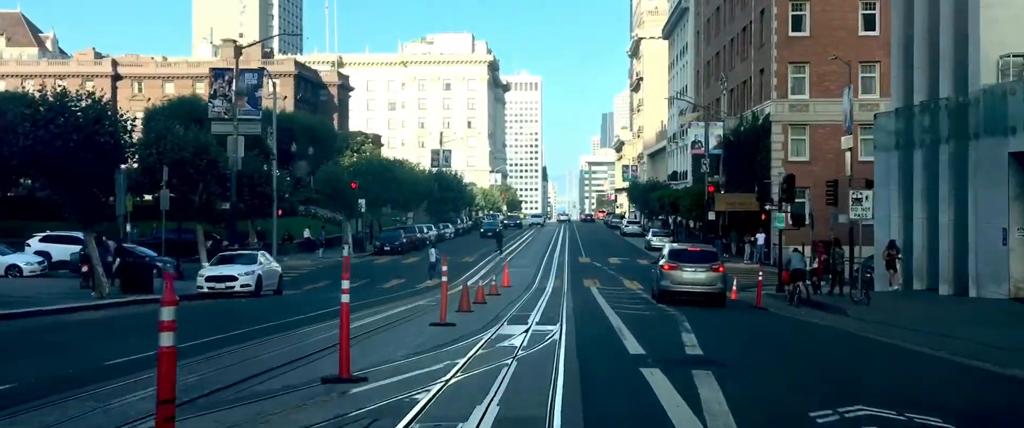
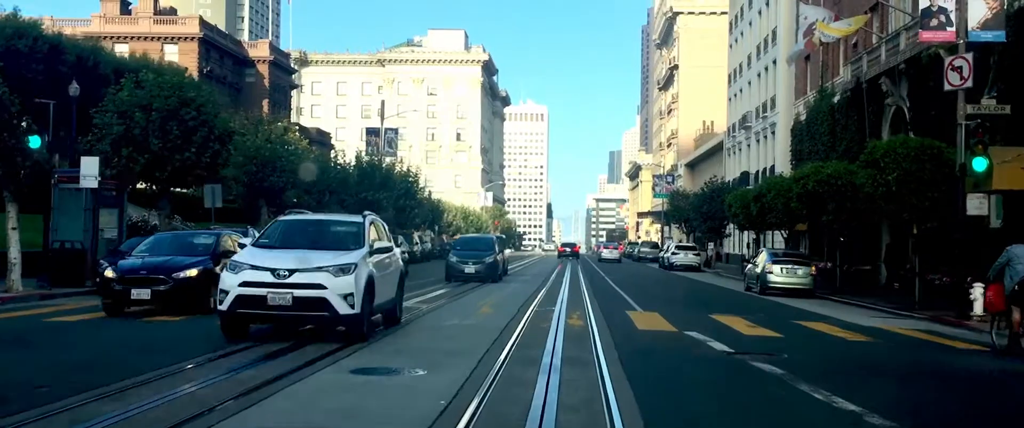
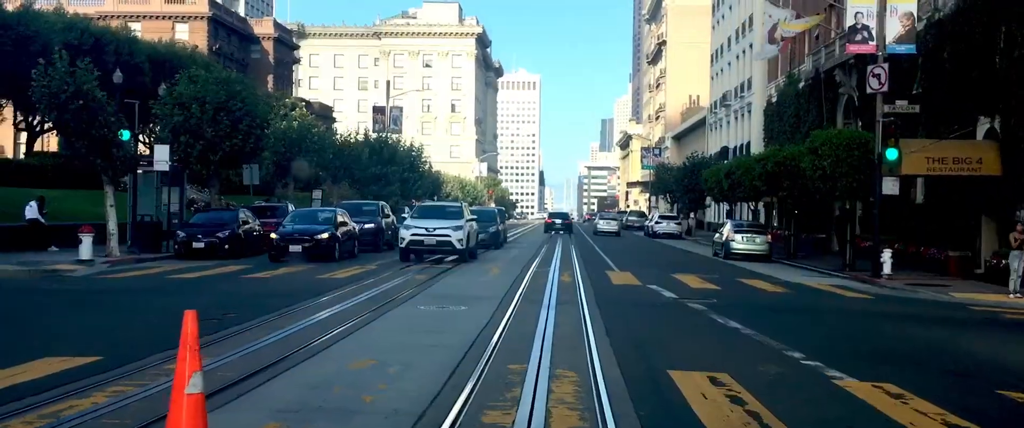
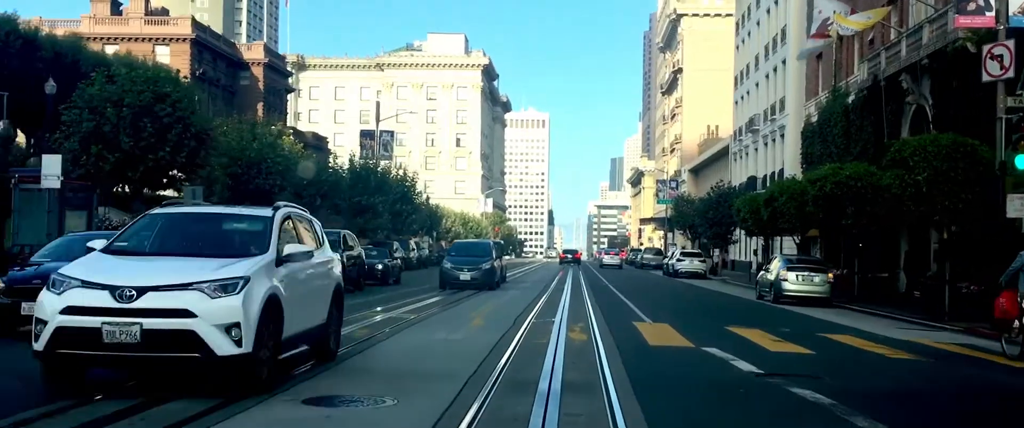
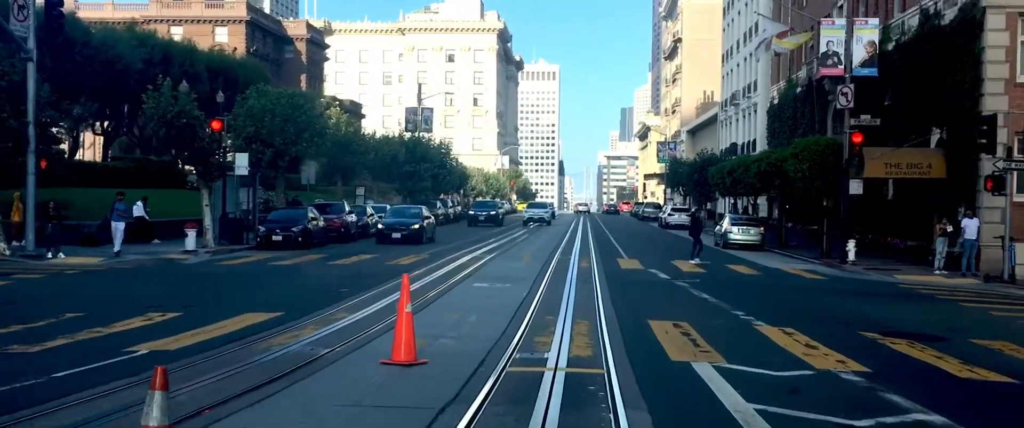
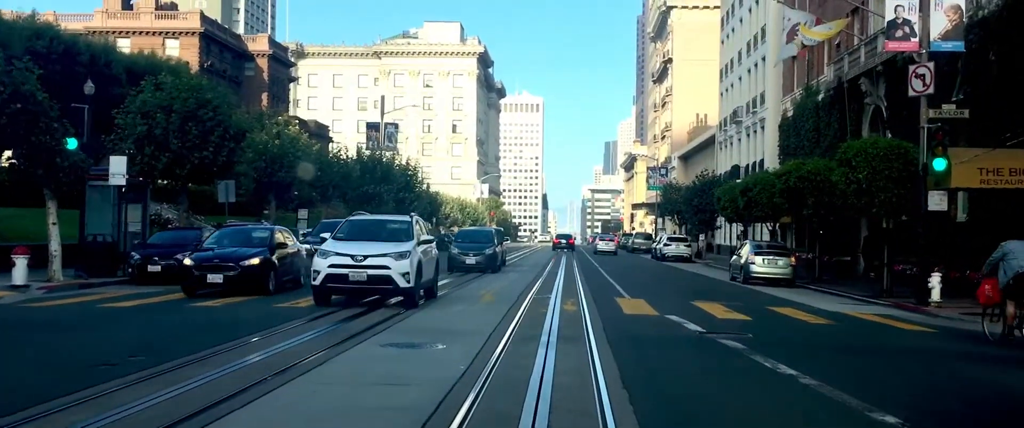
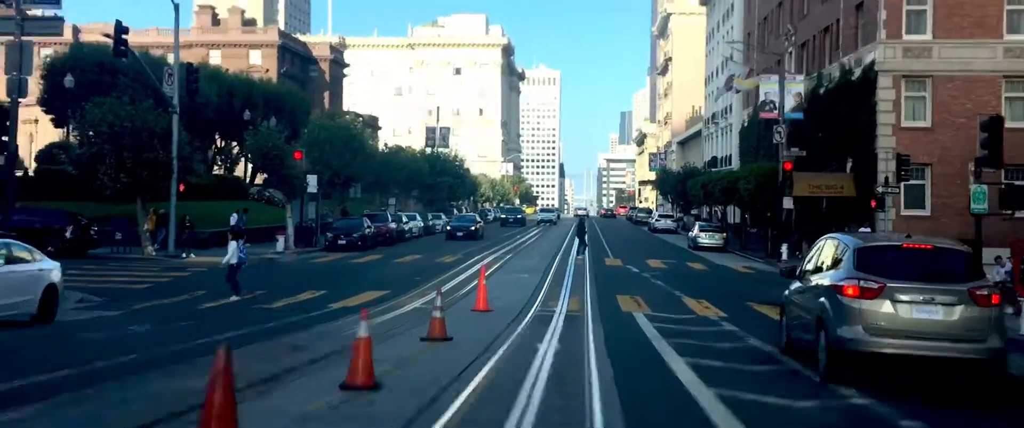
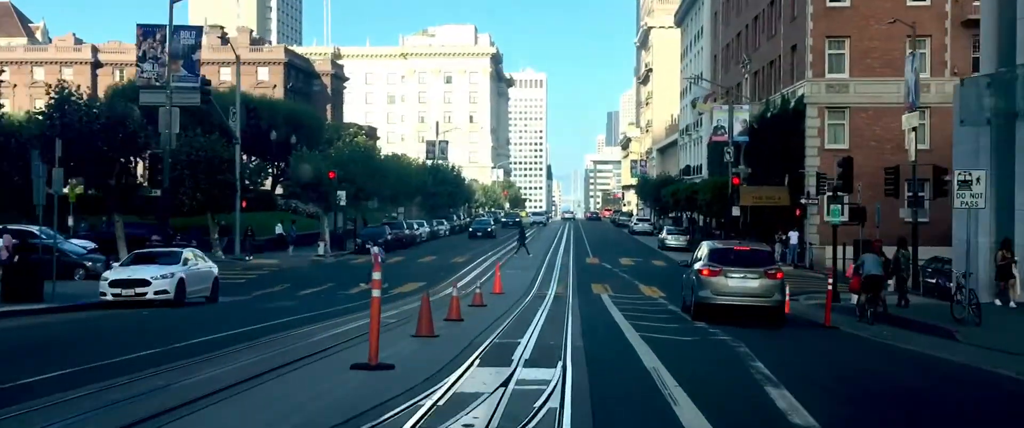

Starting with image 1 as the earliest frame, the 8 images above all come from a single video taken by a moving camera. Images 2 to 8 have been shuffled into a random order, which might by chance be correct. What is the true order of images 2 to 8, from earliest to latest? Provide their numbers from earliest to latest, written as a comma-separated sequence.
8, 7, 5, 3, 6, 2, 4
